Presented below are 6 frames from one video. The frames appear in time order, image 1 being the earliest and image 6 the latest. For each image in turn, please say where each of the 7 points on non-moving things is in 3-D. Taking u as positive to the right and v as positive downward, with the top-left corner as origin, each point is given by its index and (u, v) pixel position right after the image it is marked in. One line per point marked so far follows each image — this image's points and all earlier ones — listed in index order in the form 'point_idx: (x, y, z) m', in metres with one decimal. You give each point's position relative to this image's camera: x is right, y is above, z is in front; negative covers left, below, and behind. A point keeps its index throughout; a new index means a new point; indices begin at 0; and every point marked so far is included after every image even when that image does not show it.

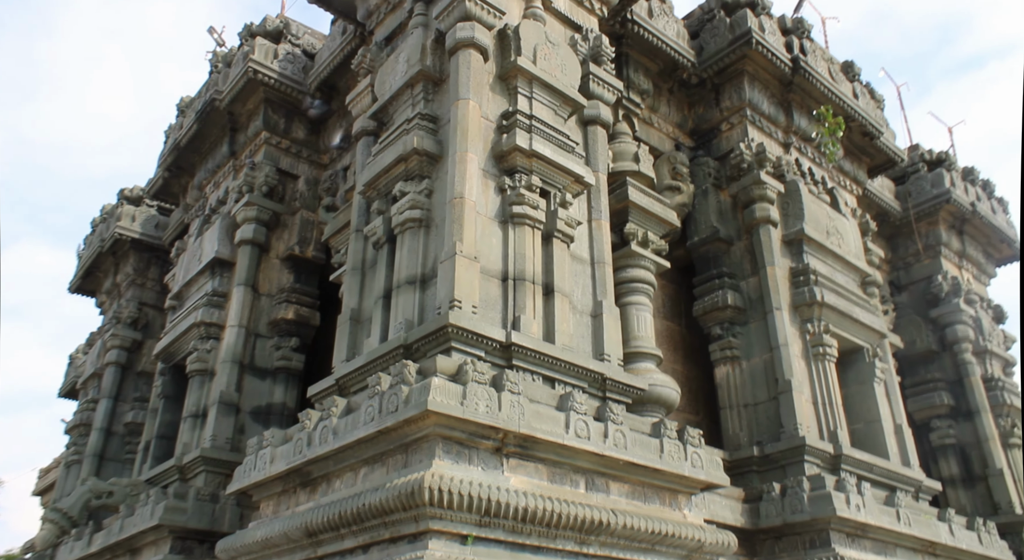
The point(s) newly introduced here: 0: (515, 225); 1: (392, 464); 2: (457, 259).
0: (0.0, +0.5, +7.4) m
1: (-0.9, -1.3, +5.8) m
2: (-0.4, +0.2, +6.8) m
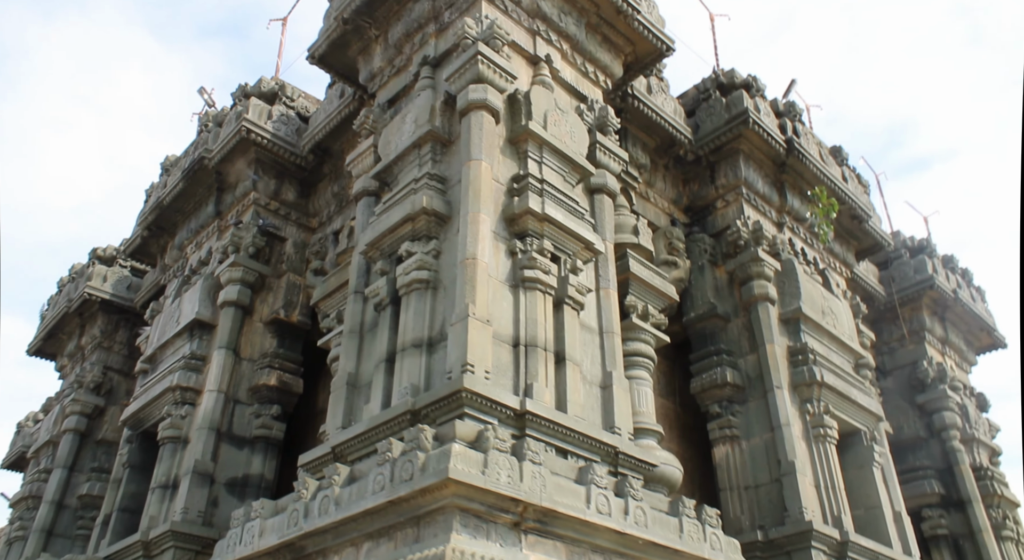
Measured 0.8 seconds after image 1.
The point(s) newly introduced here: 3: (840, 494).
0: (+0.1, -0.1, +7.1) m
1: (-0.7, -1.7, +5.3) m
2: (-0.3, -0.3, +6.5) m
3: (+3.9, -2.5, +9.6) m
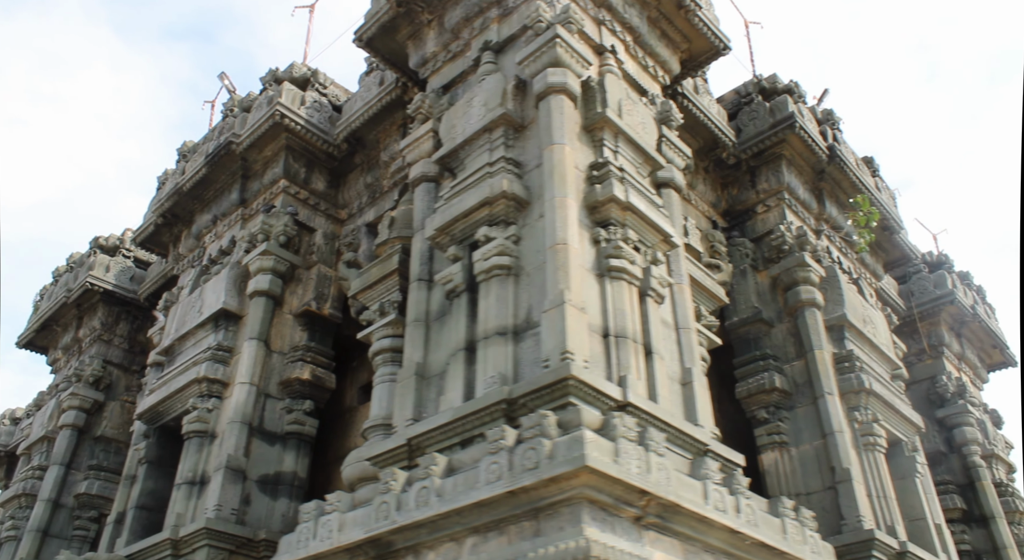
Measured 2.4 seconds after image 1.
0: (+0.8, 0.0, +6.9) m
1: (0.0, -1.6, +5.0) m
2: (+0.4, -0.2, +6.1) m
3: (+4.4, -2.6, +9.5) m
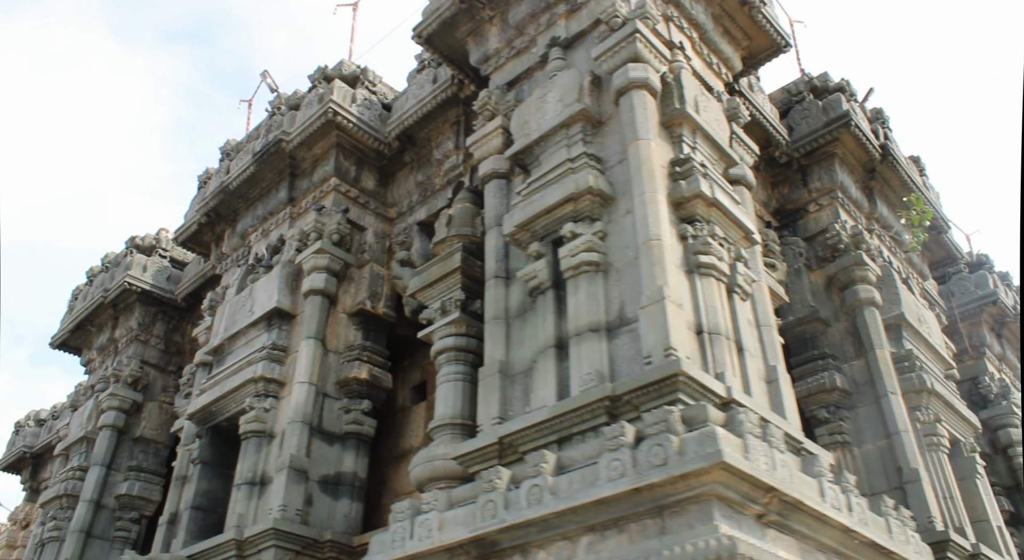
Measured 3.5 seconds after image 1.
0: (+1.6, 0.0, +6.8) m
1: (+0.8, -1.5, +4.9) m
2: (+1.2, -0.2, +6.1) m
3: (+5.2, -2.6, +9.4) m
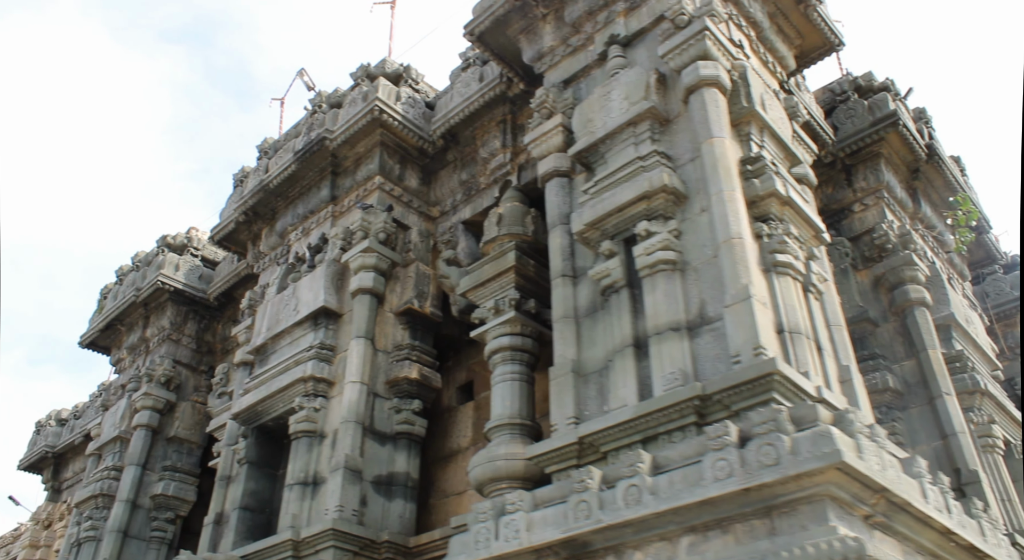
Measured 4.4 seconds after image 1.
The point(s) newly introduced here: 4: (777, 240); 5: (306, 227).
0: (+2.2, 0.0, +6.7) m
1: (+1.4, -1.5, +4.8) m
2: (+1.8, -0.2, +6.0) m
3: (+5.8, -2.6, +9.3) m
4: (+2.2, +0.3, +6.8) m
5: (-3.1, +0.8, +12.1) m
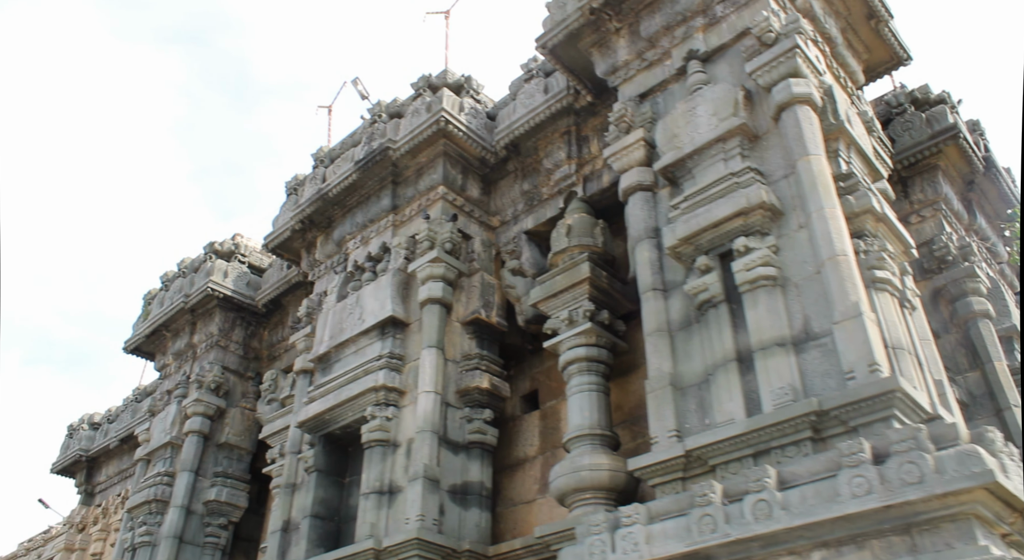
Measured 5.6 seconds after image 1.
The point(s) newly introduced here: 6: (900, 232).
0: (+3.1, -0.1, +6.8) m
1: (+2.2, -1.6, +4.9) m
2: (+2.7, -0.3, +6.1) m
3: (+6.6, -2.8, +9.4) m
4: (+3.1, +0.2, +6.9) m
5: (-2.2, +0.7, +12.2) m
6: (+3.6, +0.4, +7.4) m
